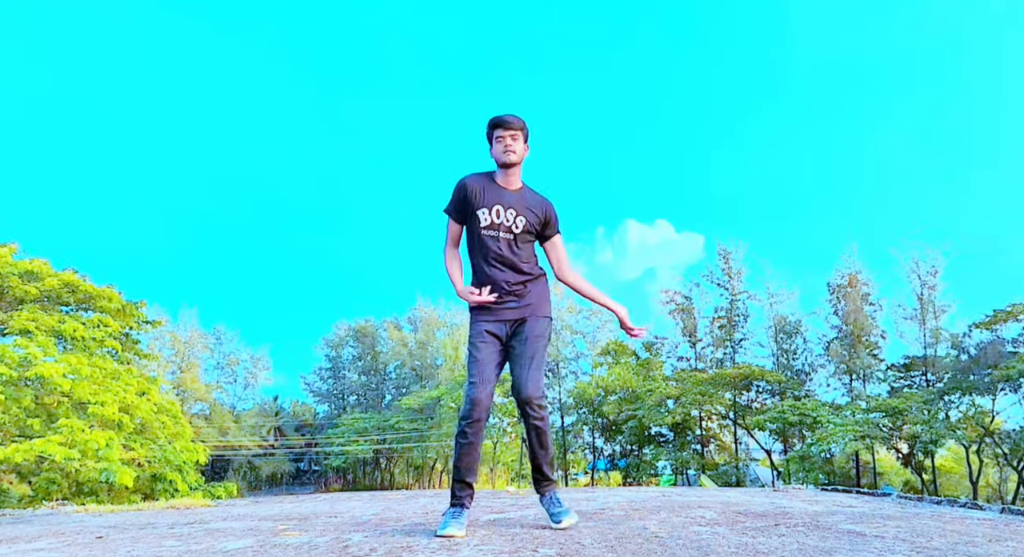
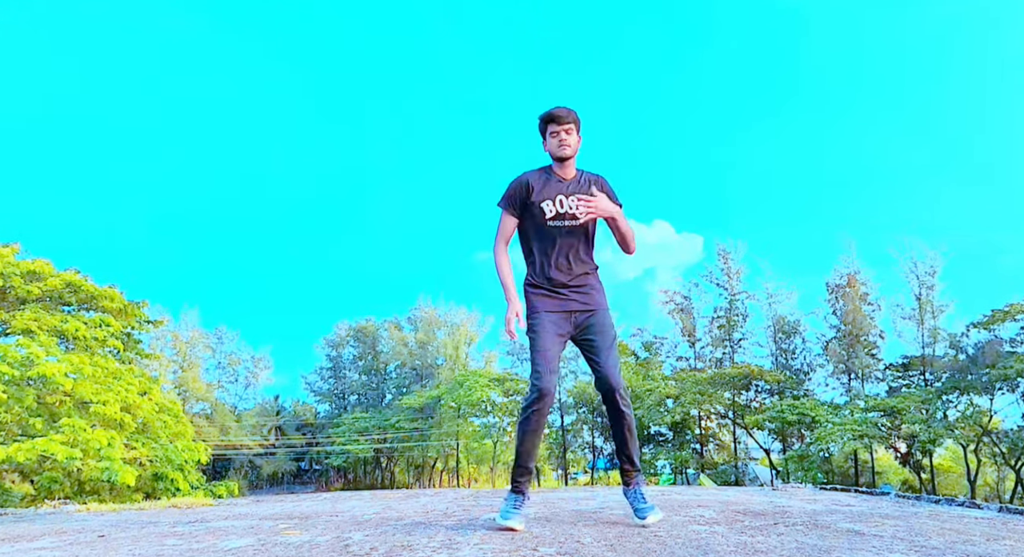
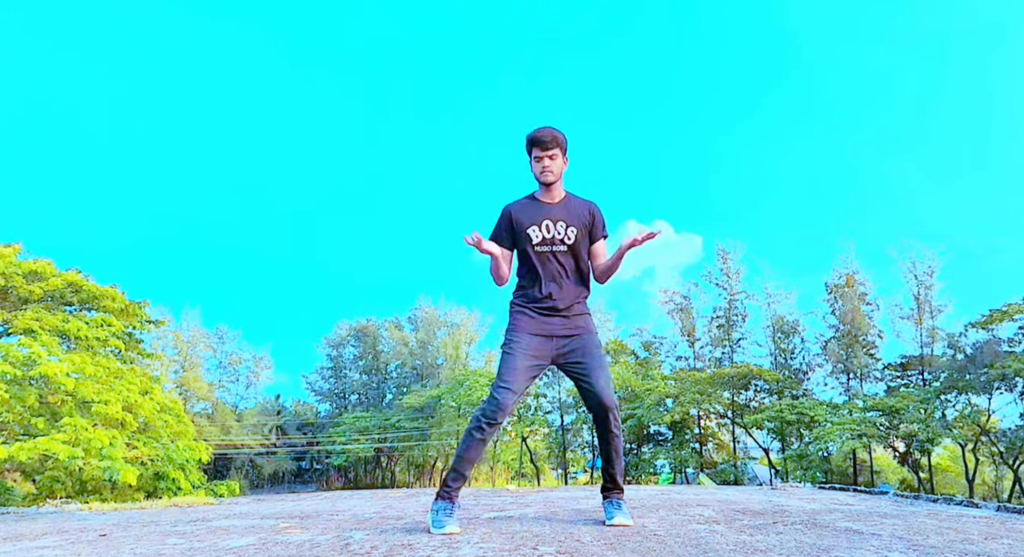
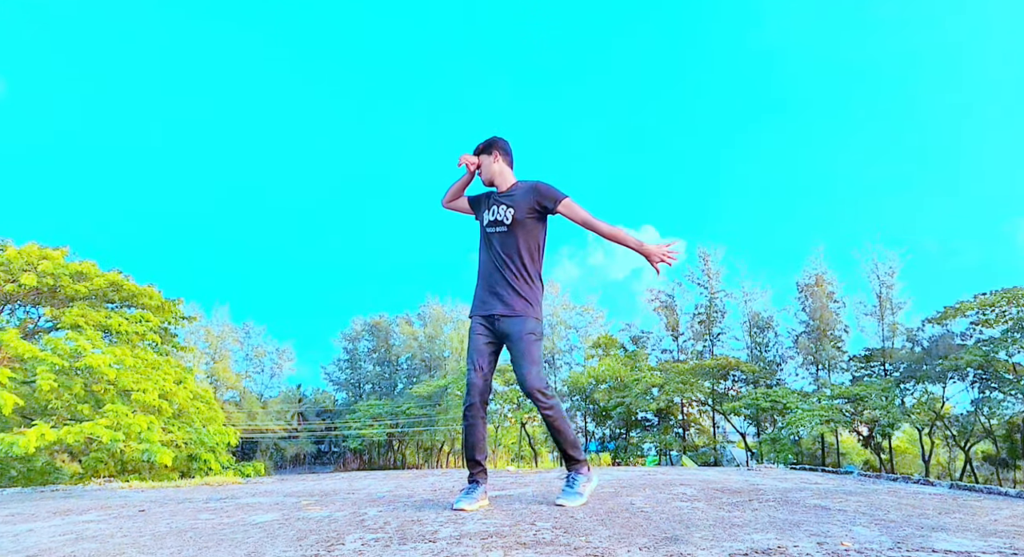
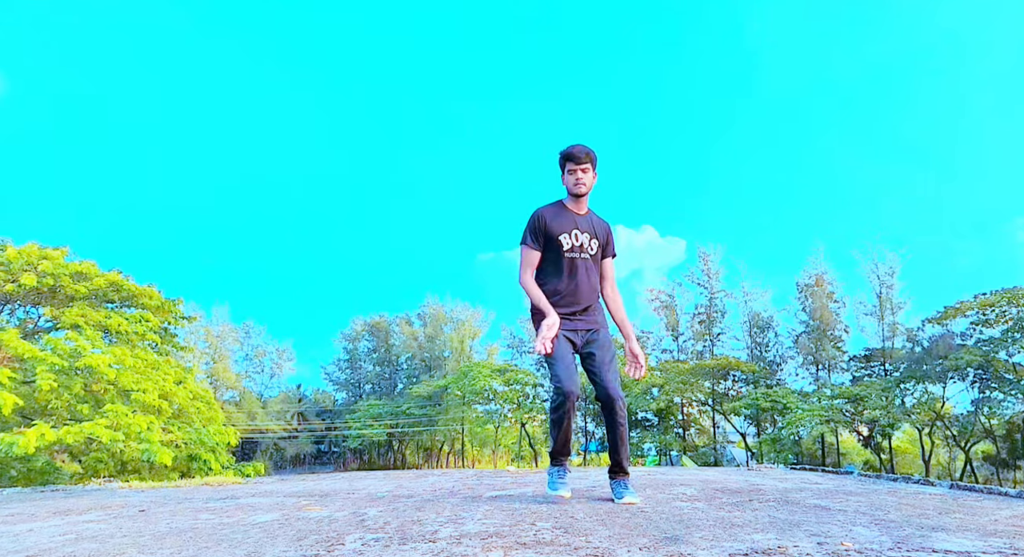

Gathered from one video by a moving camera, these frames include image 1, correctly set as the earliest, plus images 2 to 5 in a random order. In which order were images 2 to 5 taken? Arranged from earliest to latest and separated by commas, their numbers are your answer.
5, 2, 3, 4
